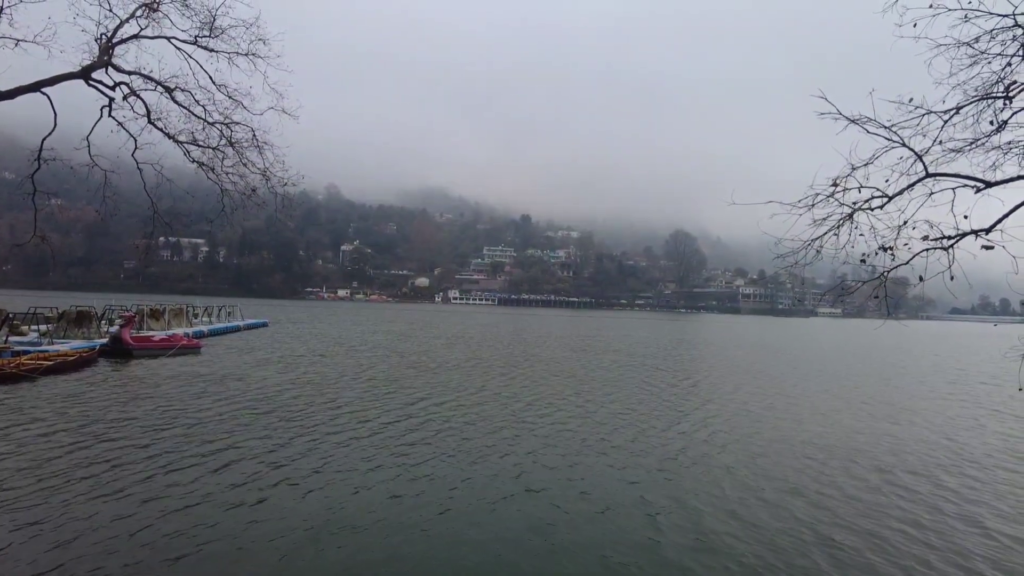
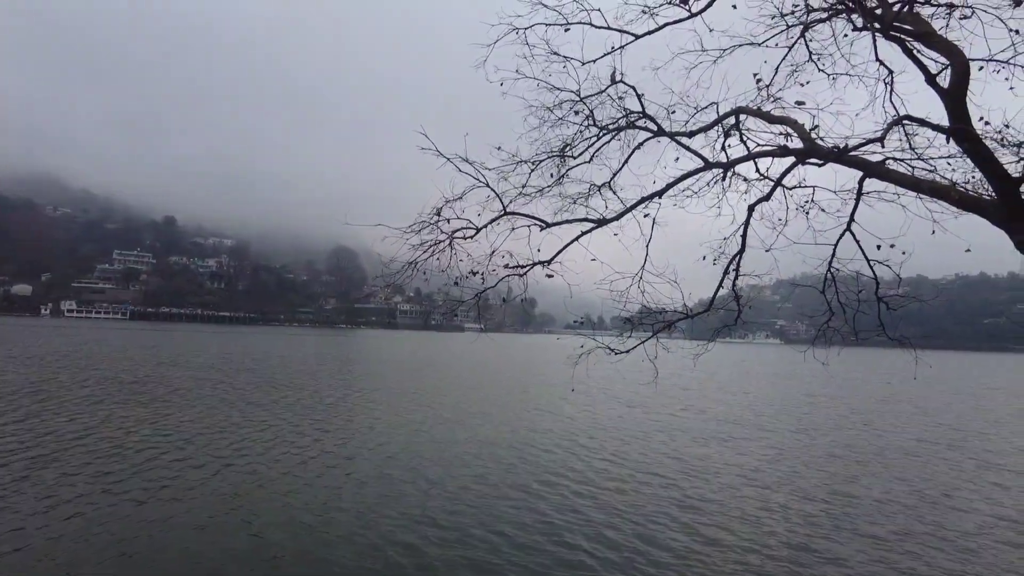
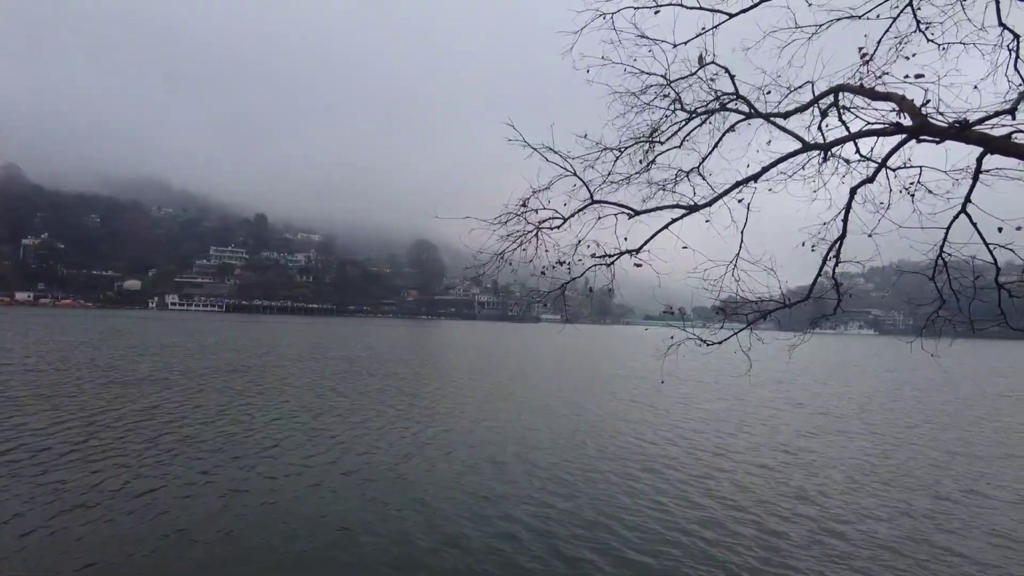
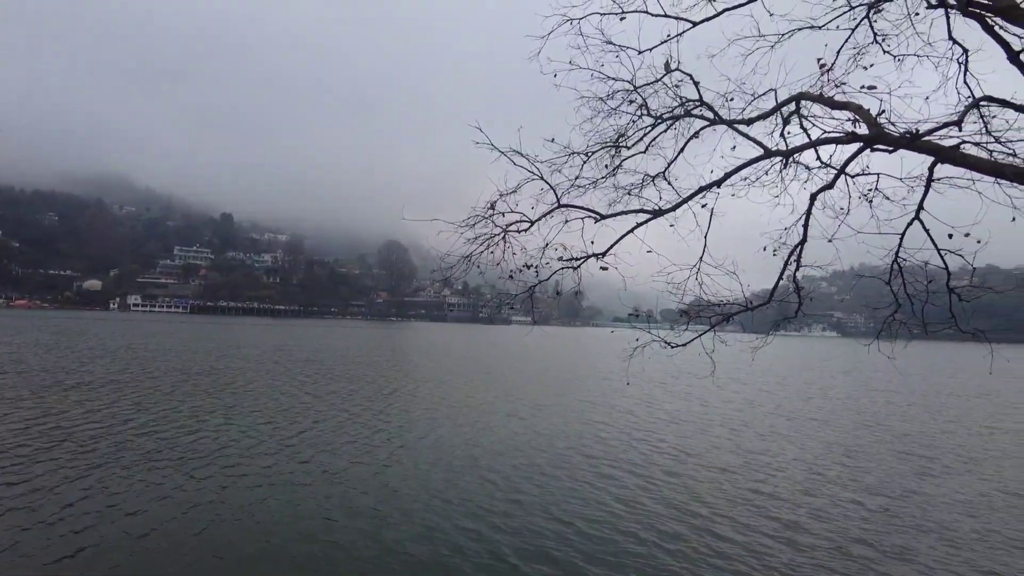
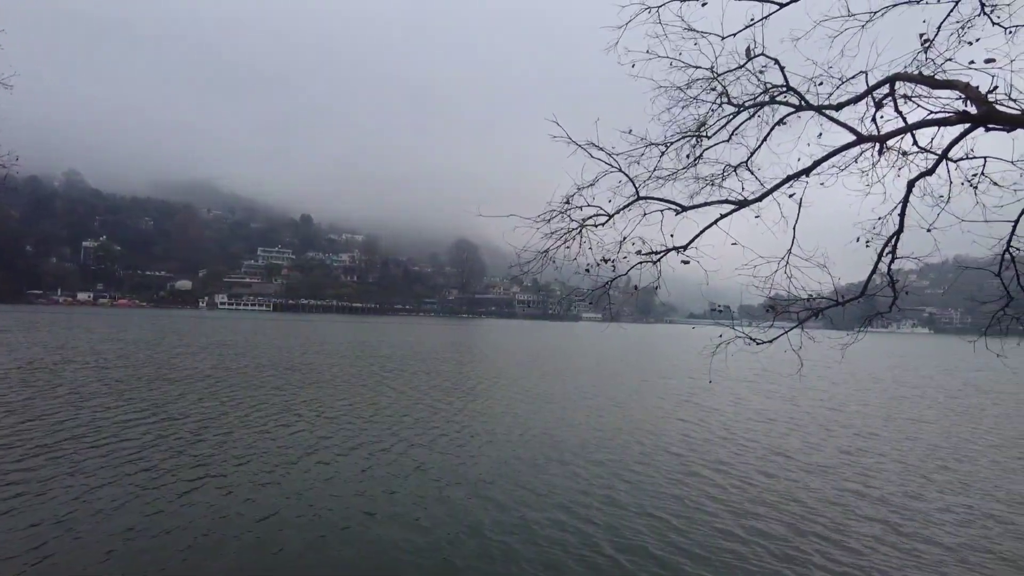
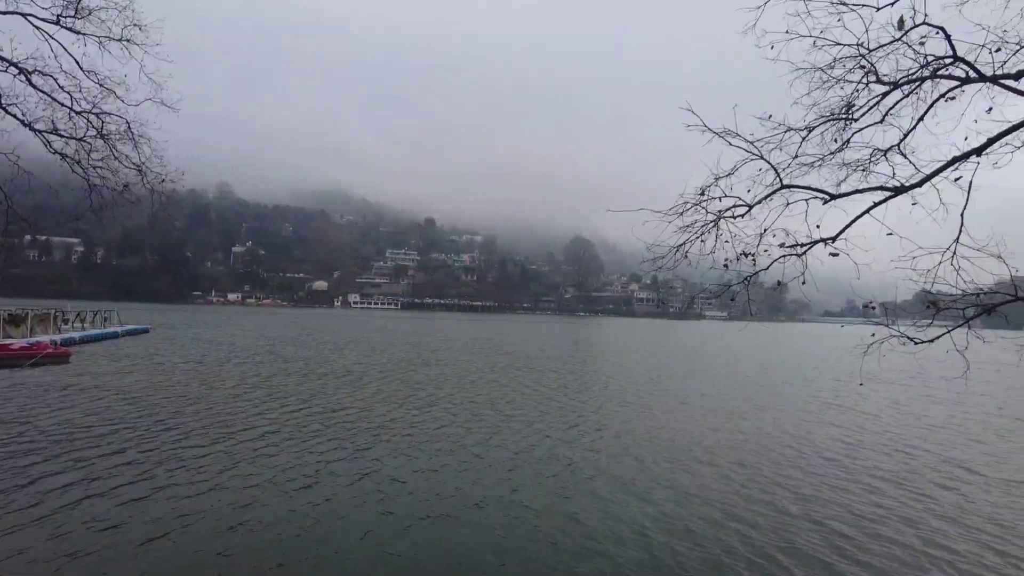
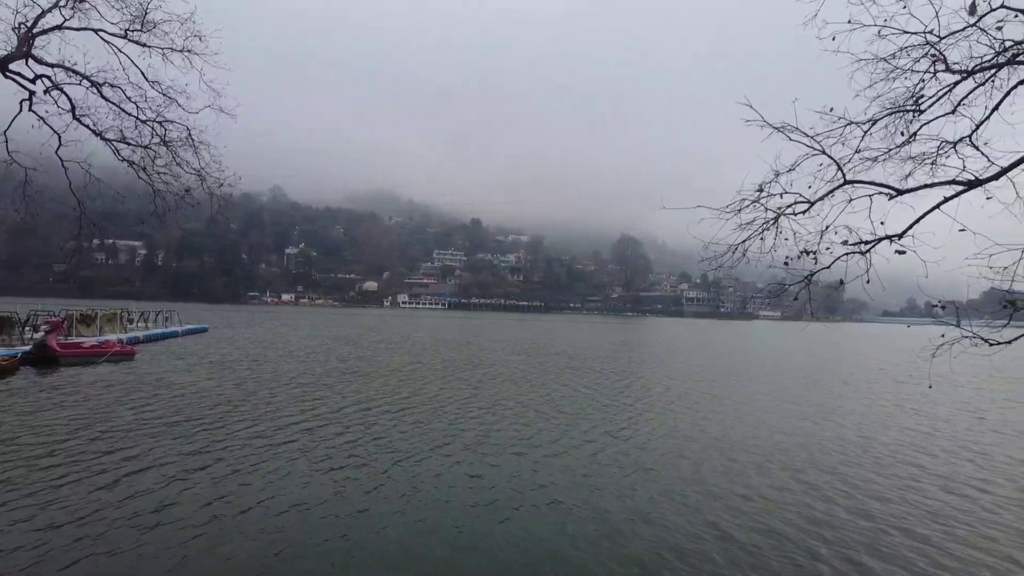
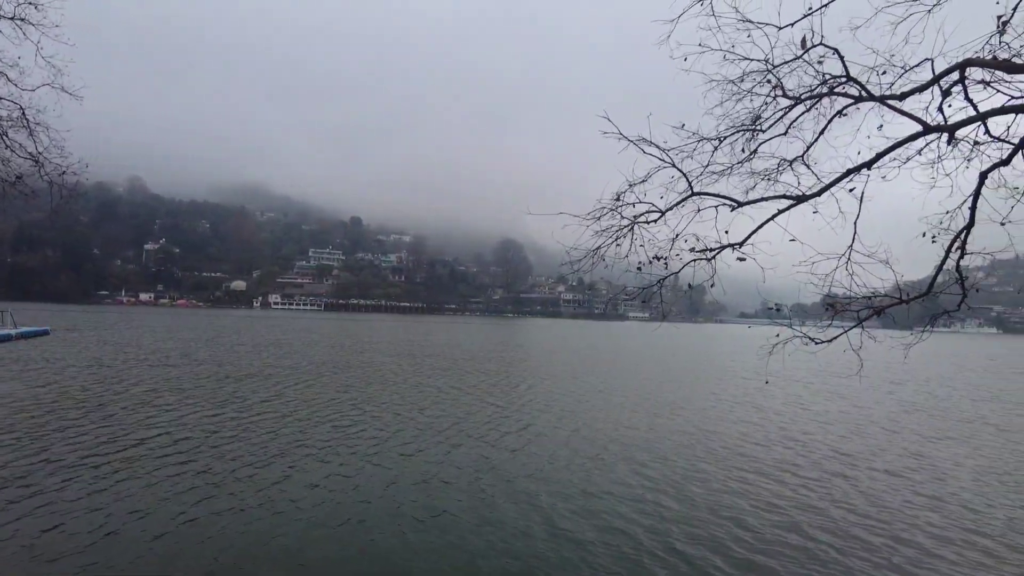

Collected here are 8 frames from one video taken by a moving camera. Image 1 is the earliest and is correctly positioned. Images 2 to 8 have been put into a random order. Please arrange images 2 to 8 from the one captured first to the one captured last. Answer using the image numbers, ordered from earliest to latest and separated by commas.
7, 6, 8, 5, 3, 4, 2
